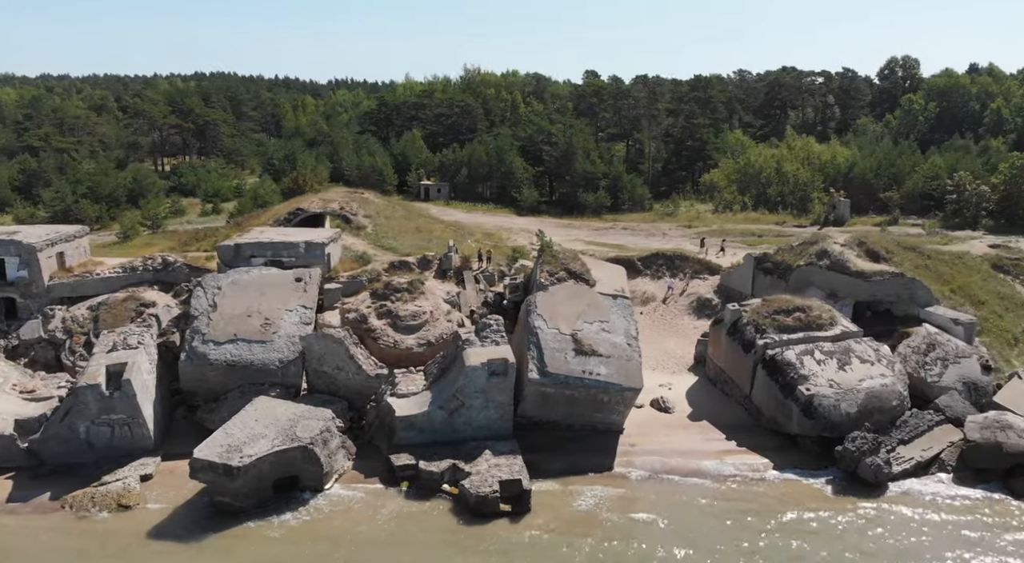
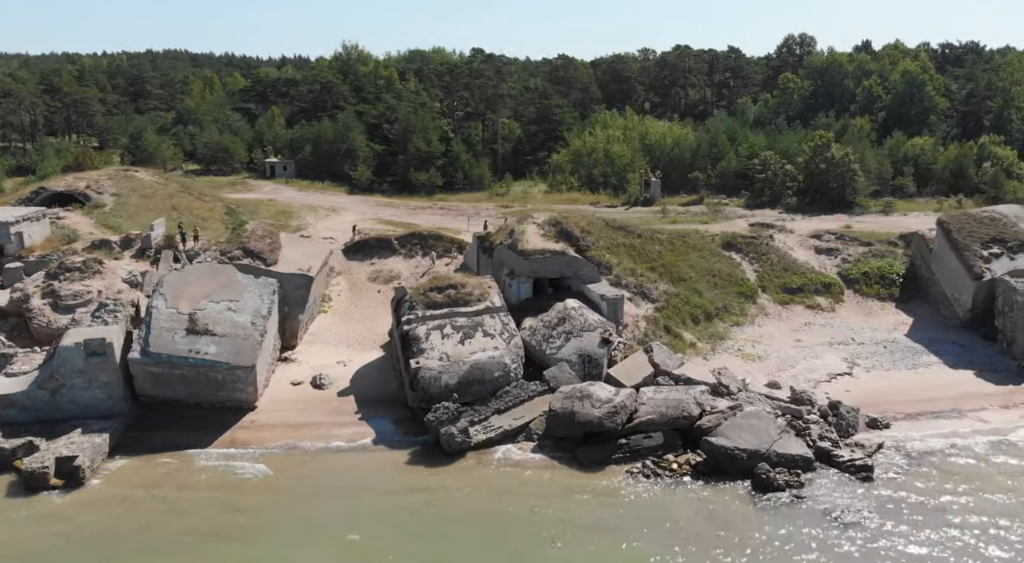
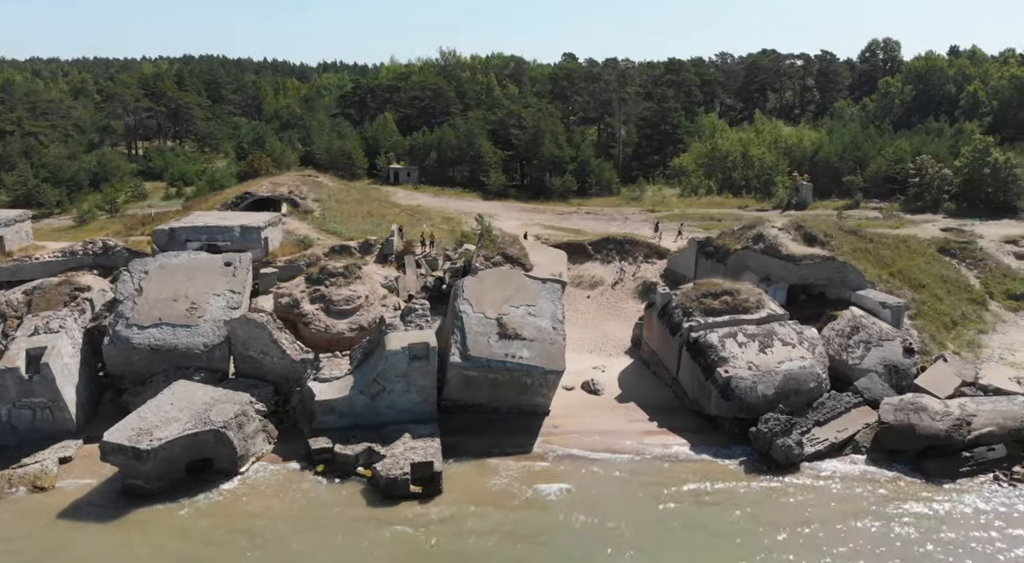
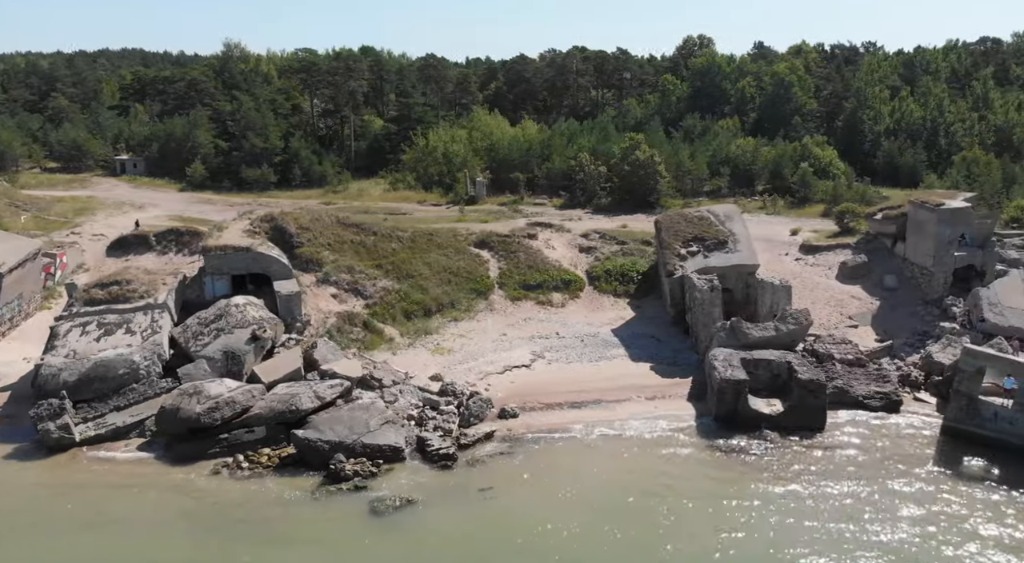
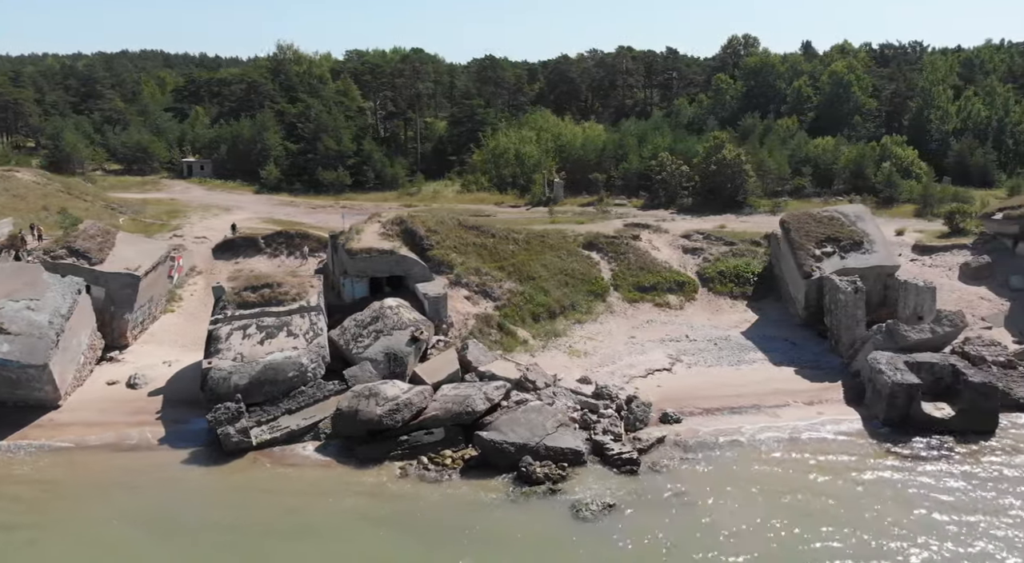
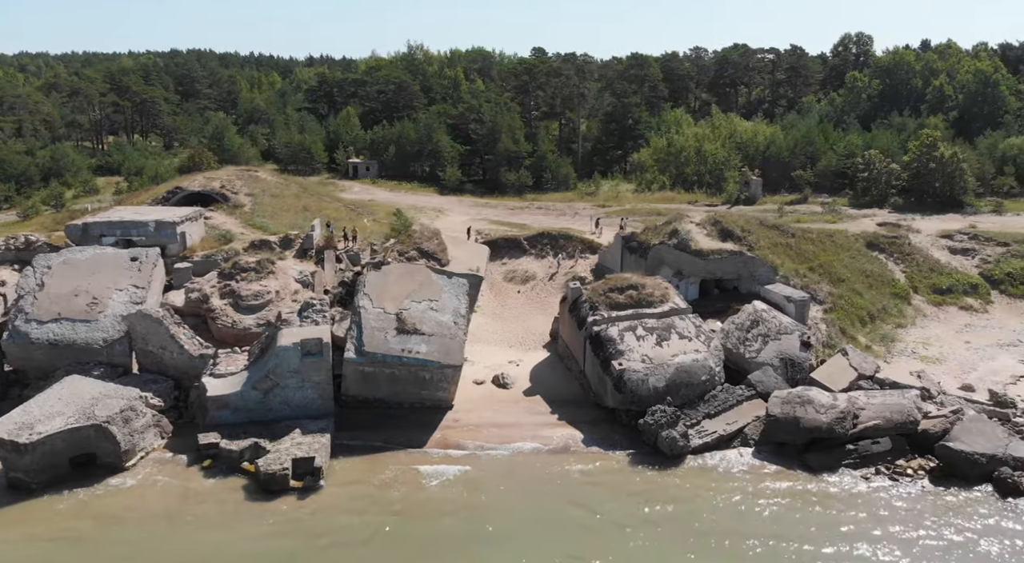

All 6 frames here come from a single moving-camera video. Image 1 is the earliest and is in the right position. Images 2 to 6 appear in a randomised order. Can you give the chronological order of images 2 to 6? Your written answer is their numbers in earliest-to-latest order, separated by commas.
3, 6, 2, 5, 4
